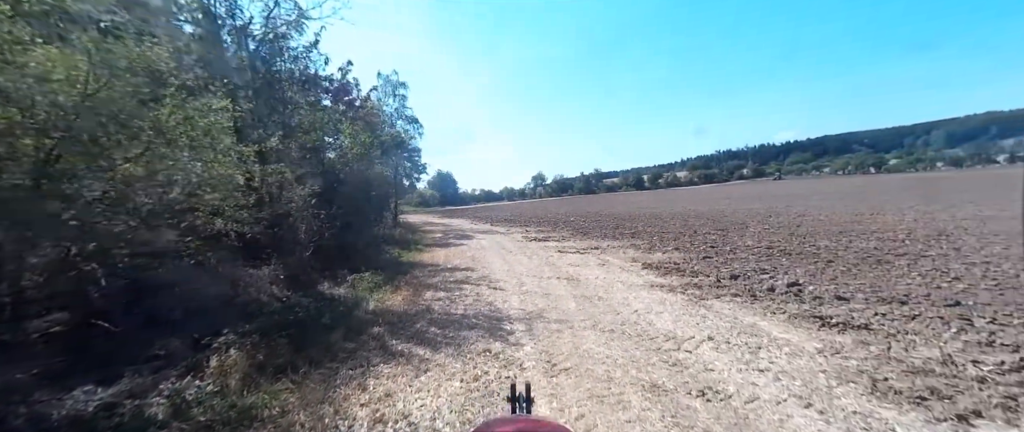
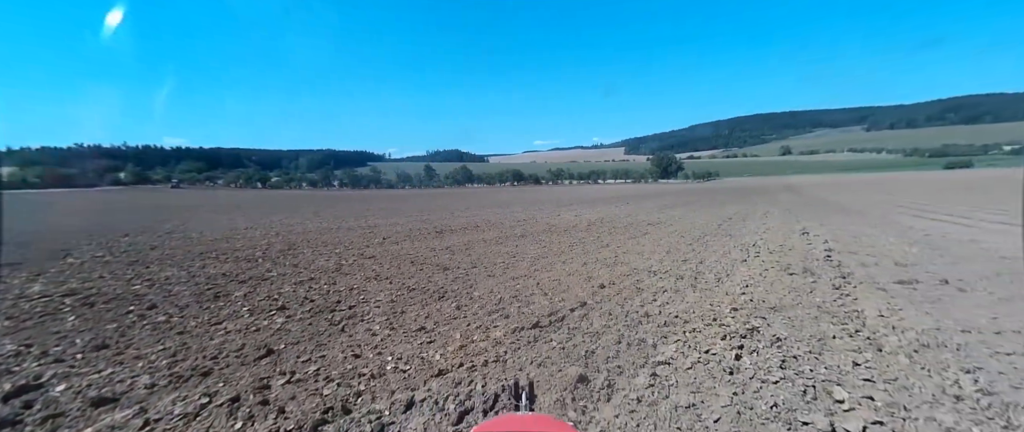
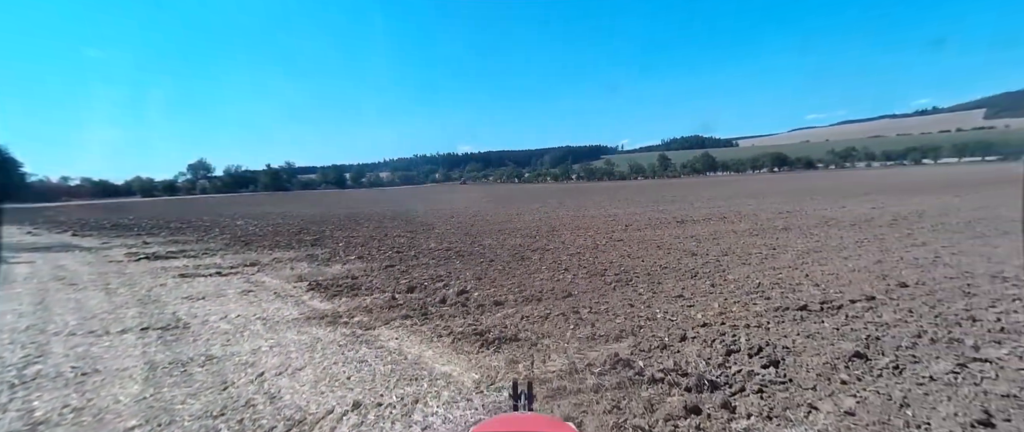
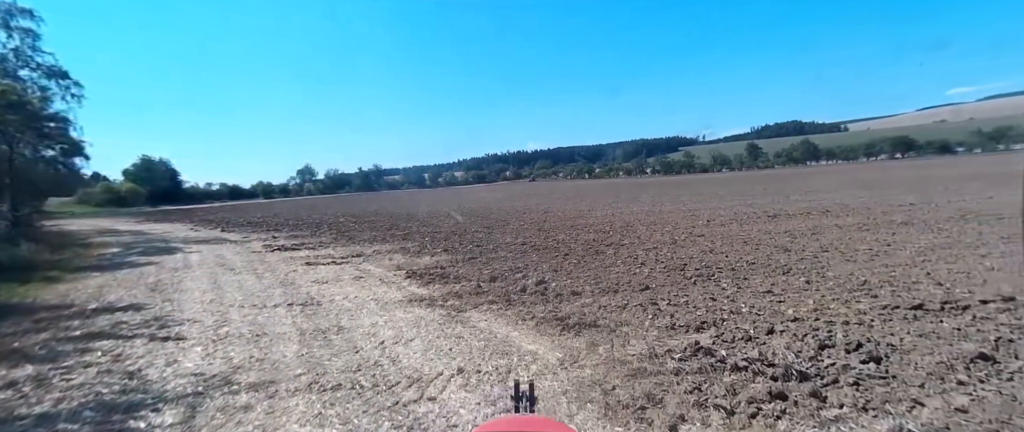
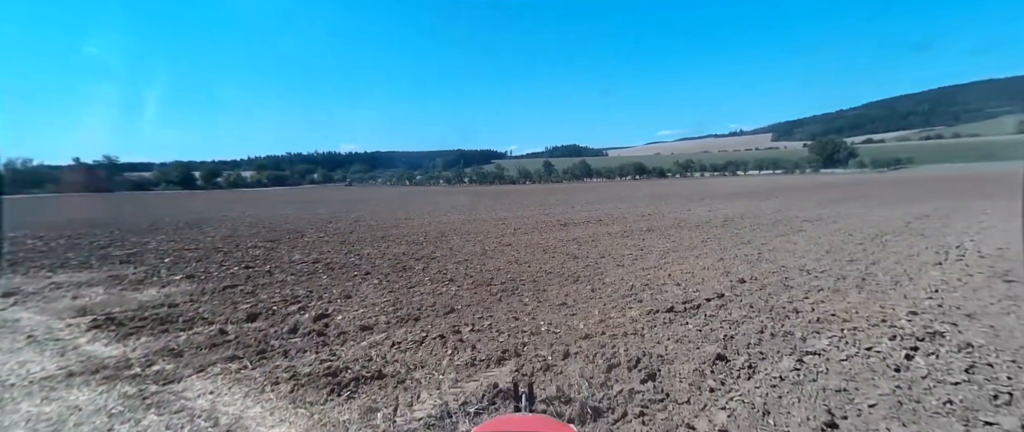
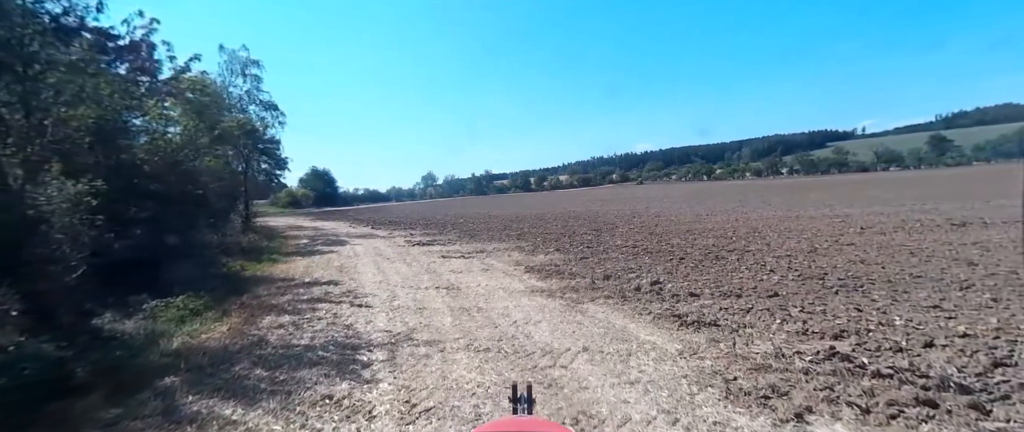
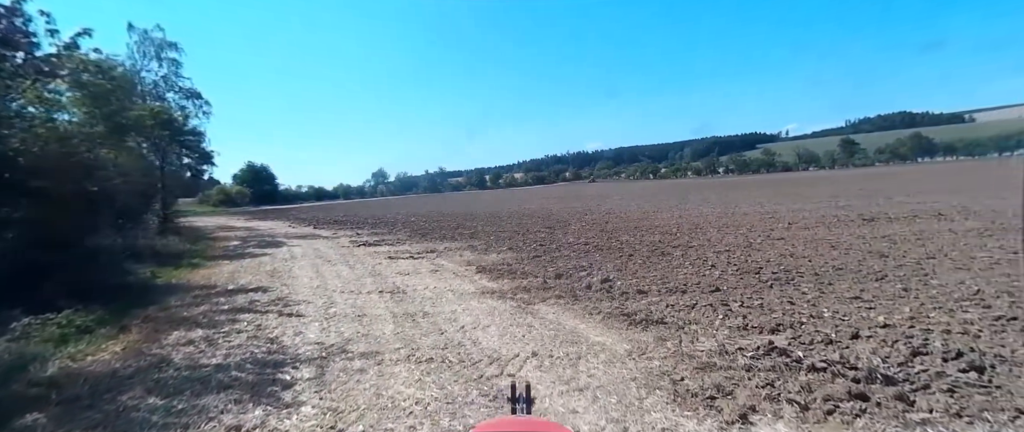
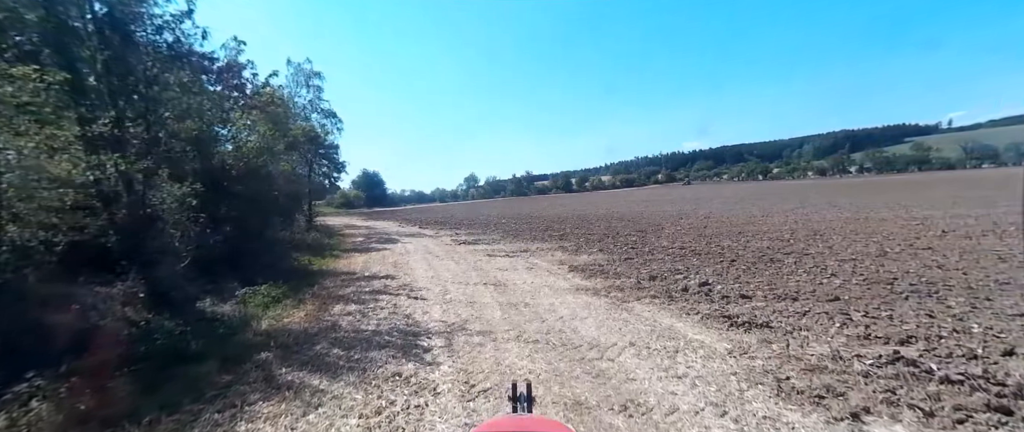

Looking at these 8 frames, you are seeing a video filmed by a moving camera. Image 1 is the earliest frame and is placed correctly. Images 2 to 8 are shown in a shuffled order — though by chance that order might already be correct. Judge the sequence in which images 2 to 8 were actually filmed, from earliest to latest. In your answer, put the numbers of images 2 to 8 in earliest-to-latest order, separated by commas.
8, 6, 7, 4, 3, 5, 2
